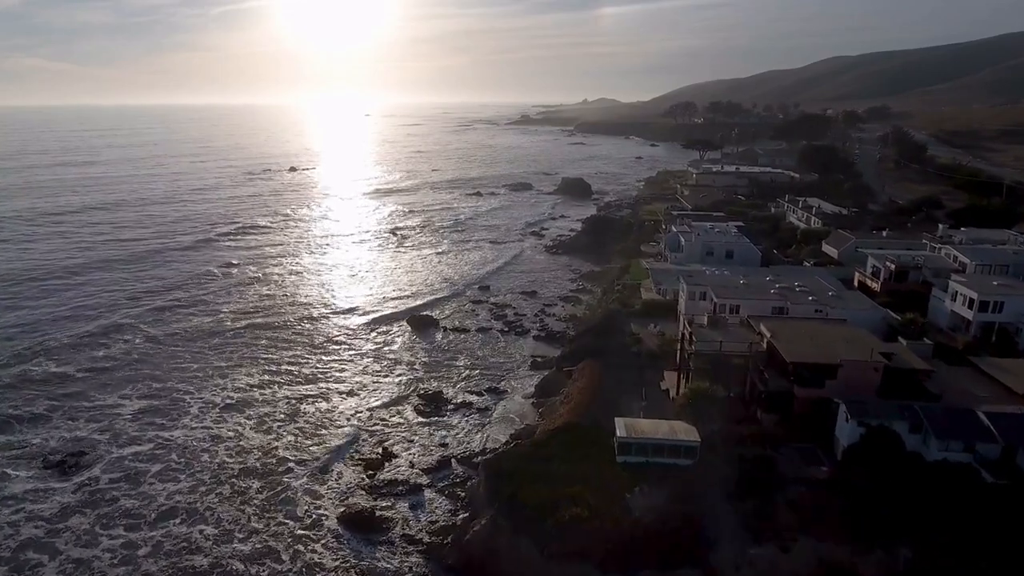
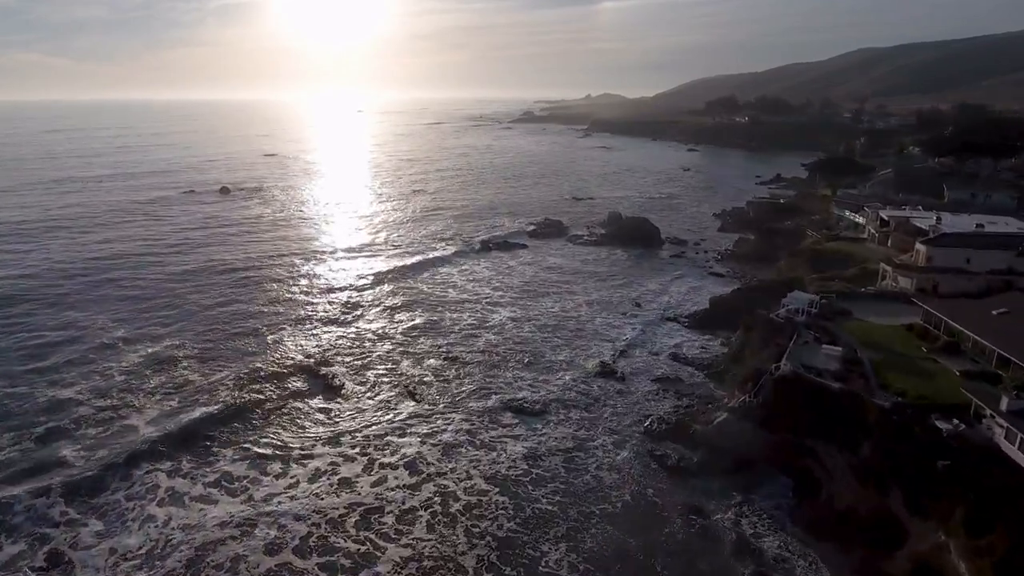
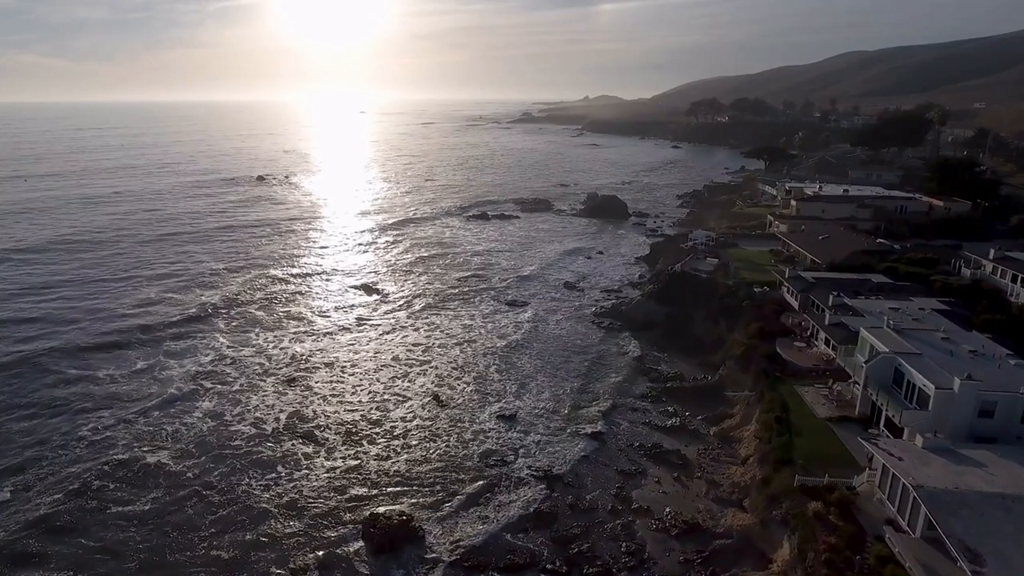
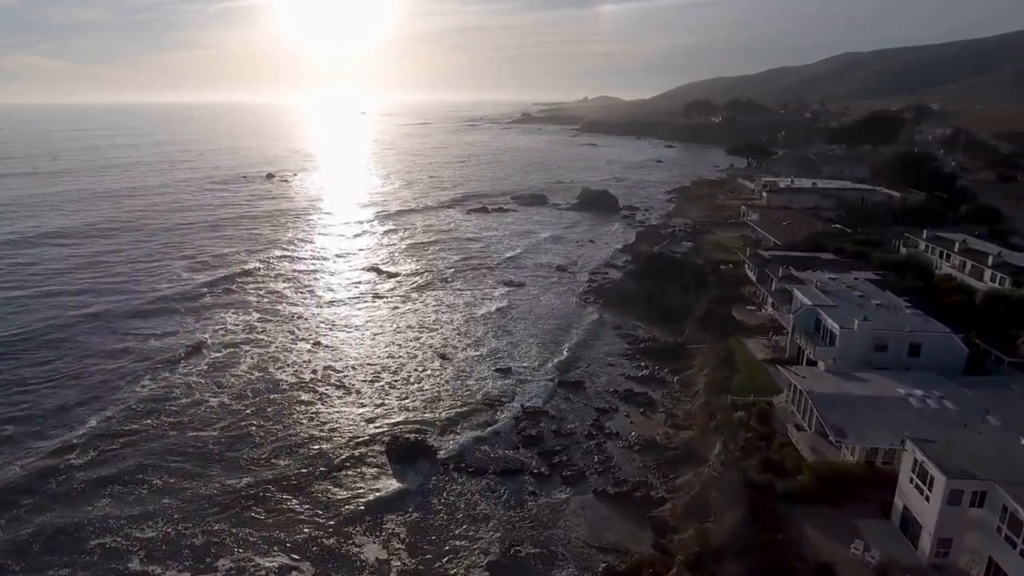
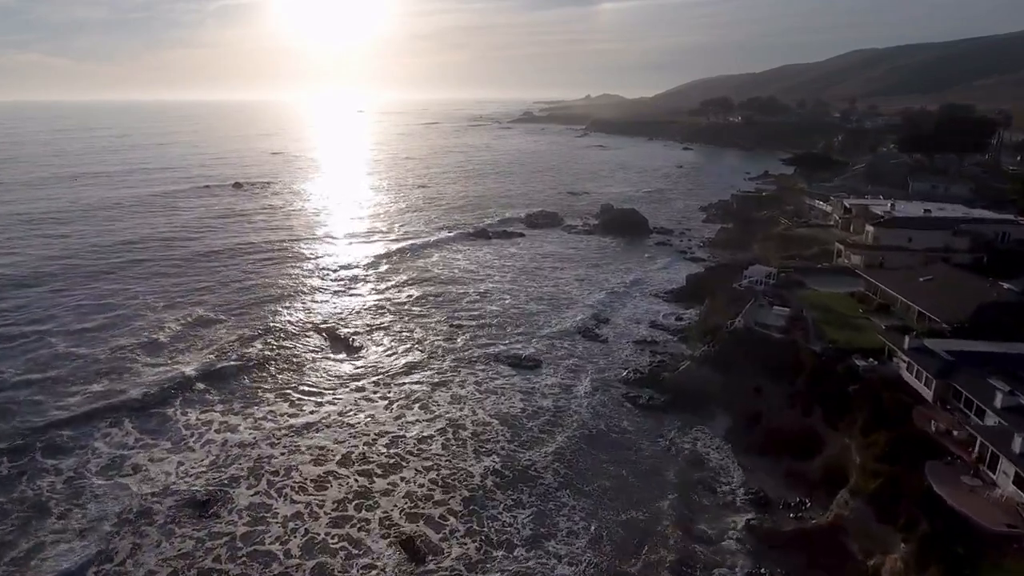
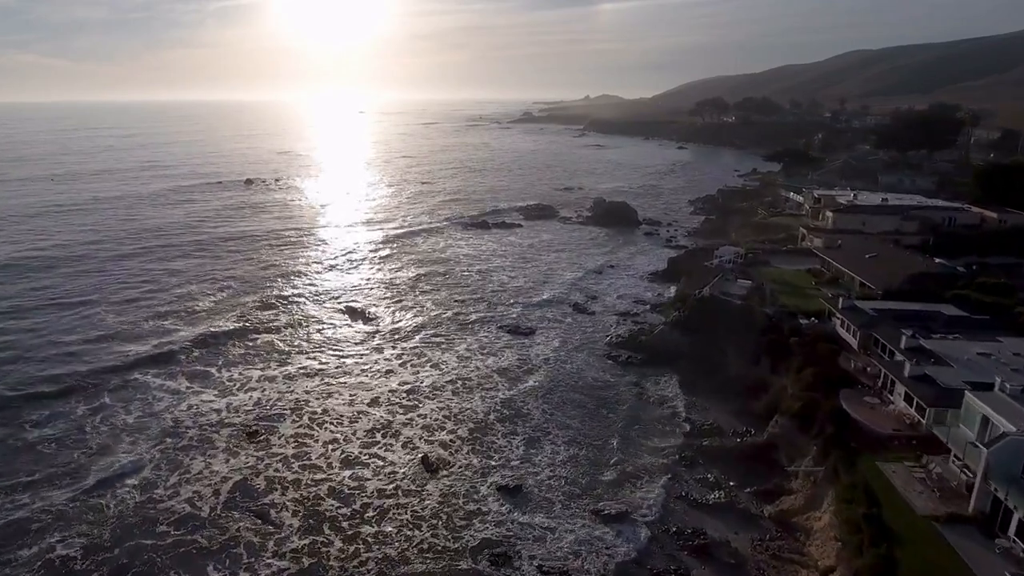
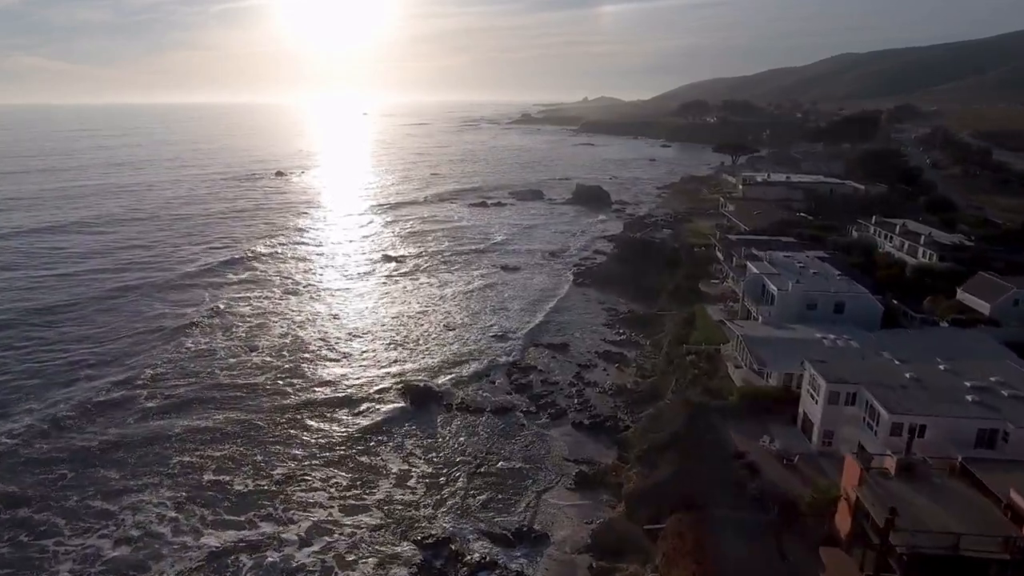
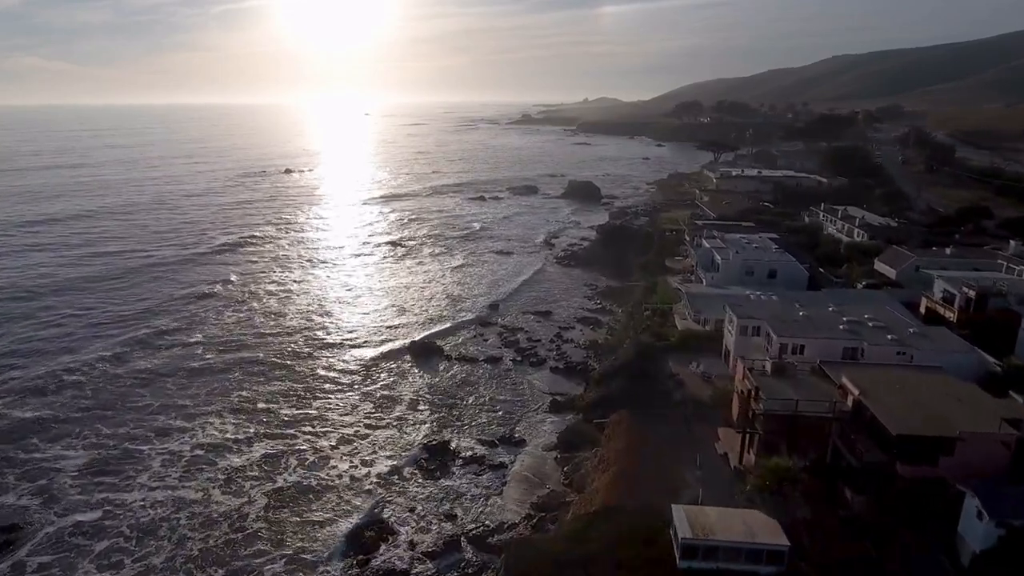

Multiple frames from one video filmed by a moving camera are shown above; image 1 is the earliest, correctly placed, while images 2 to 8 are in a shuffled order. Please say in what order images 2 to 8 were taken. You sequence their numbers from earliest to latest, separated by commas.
8, 7, 4, 3, 6, 5, 2
